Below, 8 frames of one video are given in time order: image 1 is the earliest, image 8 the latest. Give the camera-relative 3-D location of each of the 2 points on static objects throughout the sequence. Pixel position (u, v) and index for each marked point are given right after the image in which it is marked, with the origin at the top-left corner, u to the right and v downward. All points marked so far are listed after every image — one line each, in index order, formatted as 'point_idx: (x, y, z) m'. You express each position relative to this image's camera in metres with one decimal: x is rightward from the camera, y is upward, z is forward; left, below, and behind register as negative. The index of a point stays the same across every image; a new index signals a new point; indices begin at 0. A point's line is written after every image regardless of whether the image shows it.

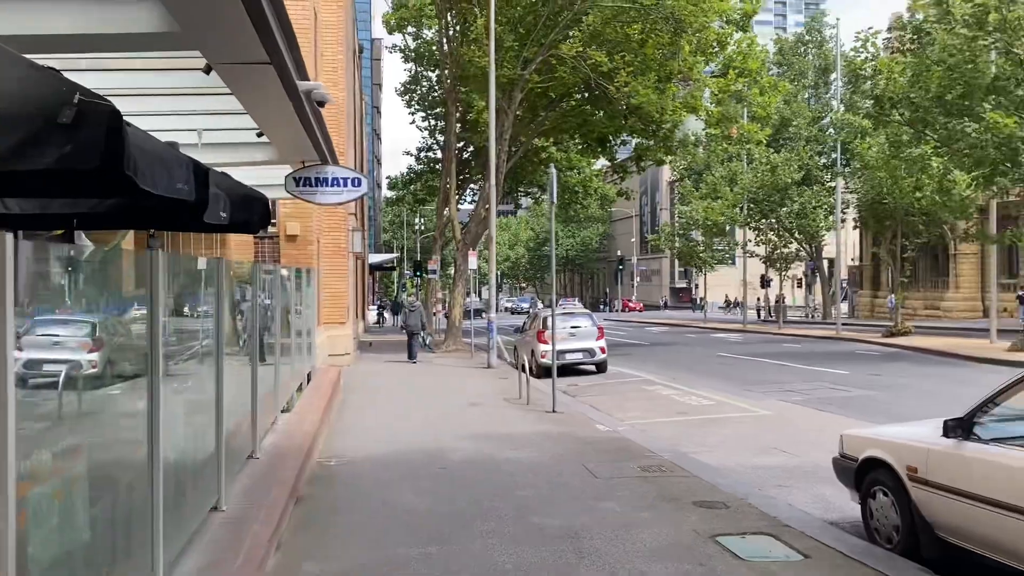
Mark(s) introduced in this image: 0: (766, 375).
0: (+5.3, -1.8, +18.2) m
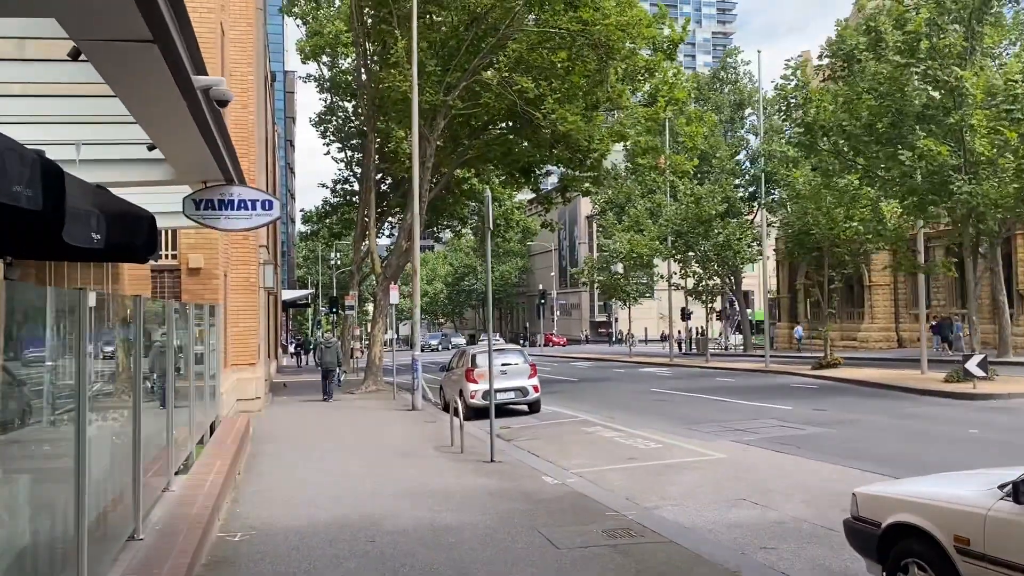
0: (+3.9, -2.5, +17.3) m
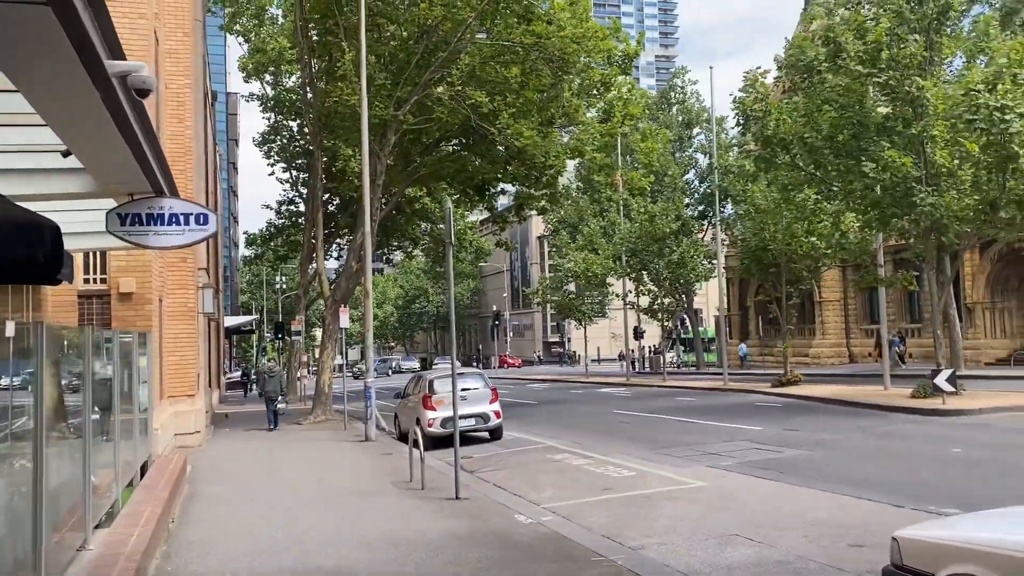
0: (+3.1, -2.8, +16.6) m
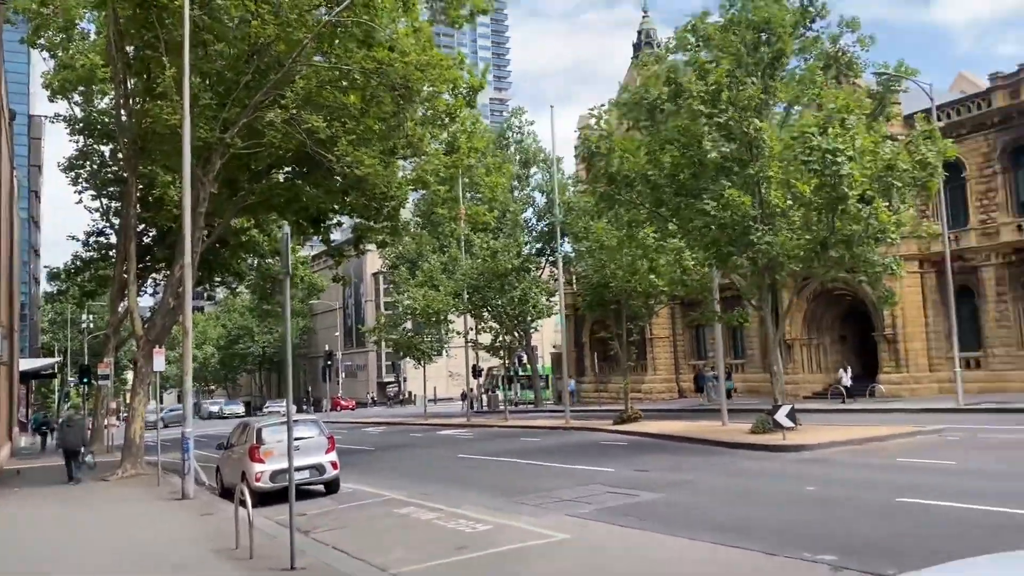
0: (+0.2, -3.5, +15.7) m
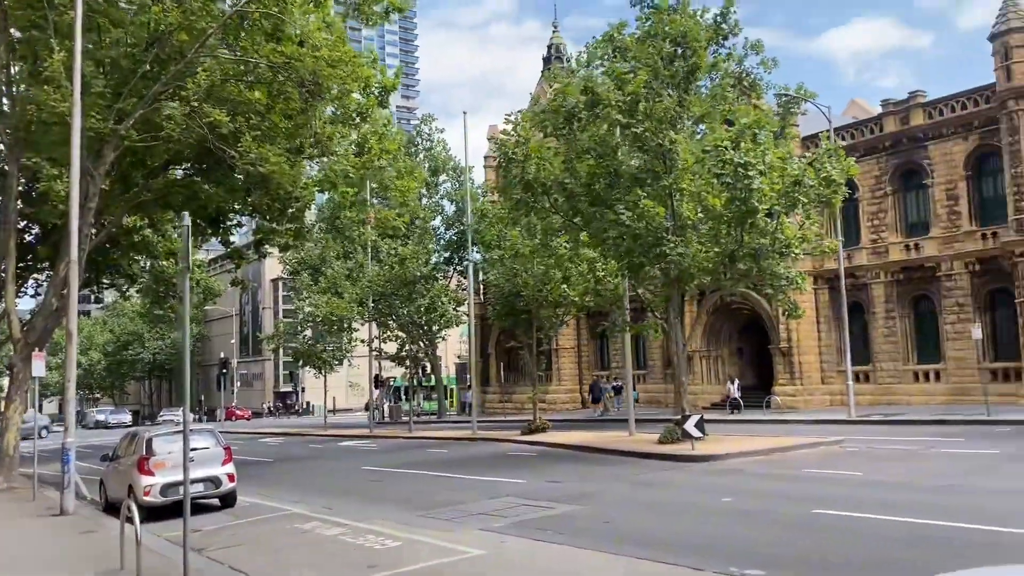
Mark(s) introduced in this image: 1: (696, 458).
0: (-1.4, -3.6, +15.2) m
1: (+3.7, -3.5, +17.6) m
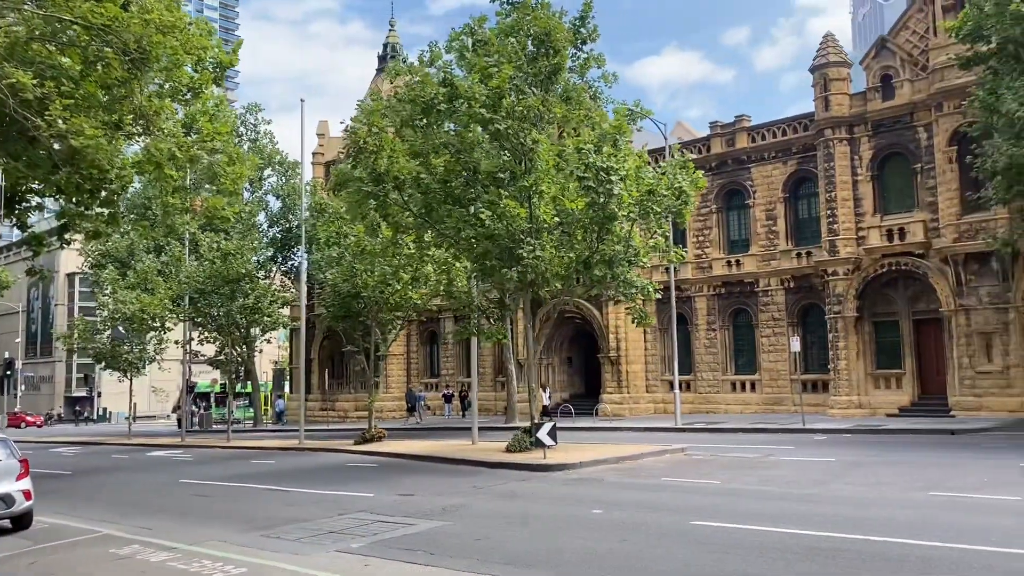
0: (-3.8, -3.5, +13.8) m
1: (+0.7, -3.6, +17.1) m
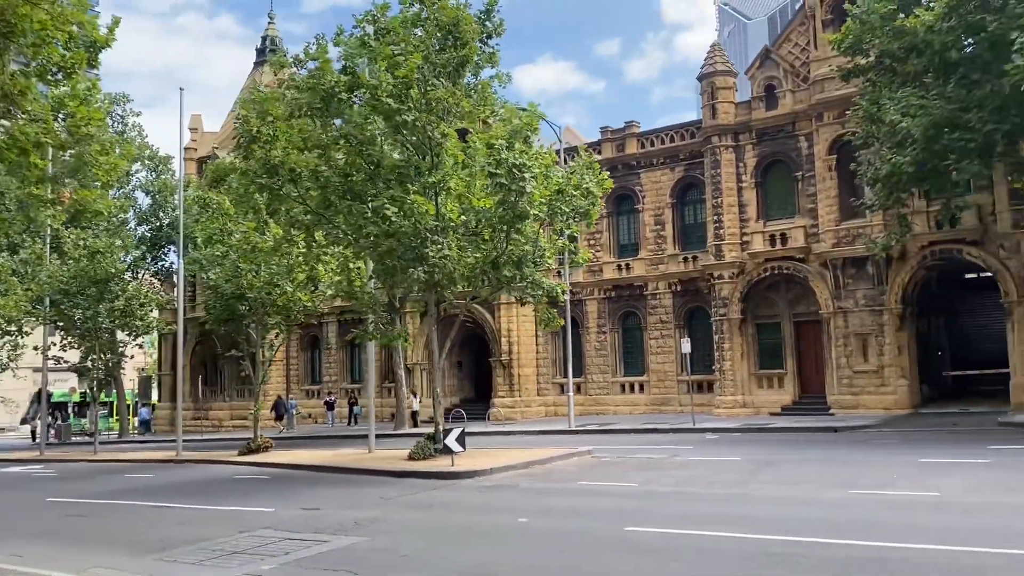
0: (-5.0, -3.5, +12.5) m
1: (-1.0, -3.5, +16.4) m
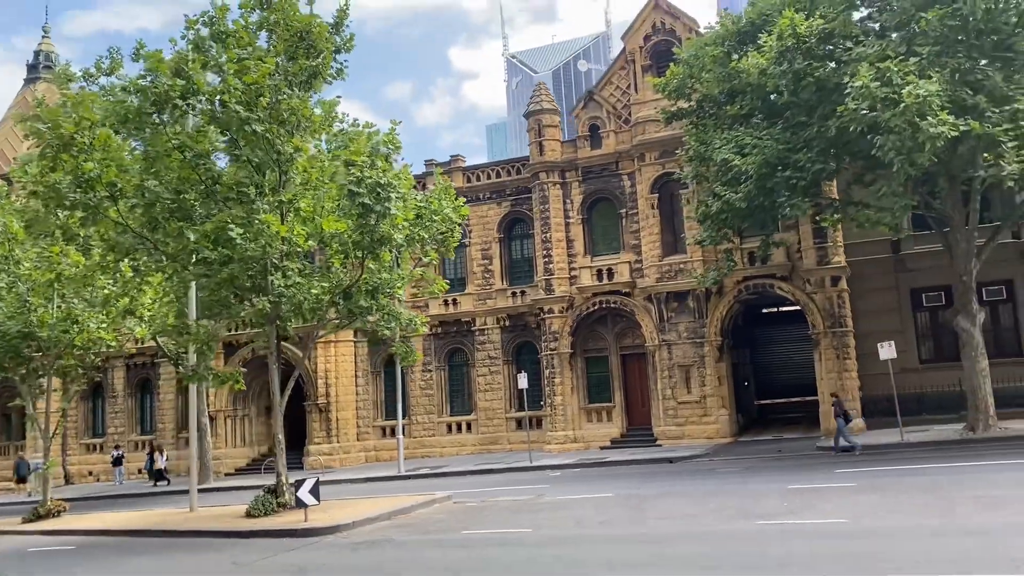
0: (-6.2, -3.8, +9.8) m
1: (-3.3, -4.1, +14.6) m
